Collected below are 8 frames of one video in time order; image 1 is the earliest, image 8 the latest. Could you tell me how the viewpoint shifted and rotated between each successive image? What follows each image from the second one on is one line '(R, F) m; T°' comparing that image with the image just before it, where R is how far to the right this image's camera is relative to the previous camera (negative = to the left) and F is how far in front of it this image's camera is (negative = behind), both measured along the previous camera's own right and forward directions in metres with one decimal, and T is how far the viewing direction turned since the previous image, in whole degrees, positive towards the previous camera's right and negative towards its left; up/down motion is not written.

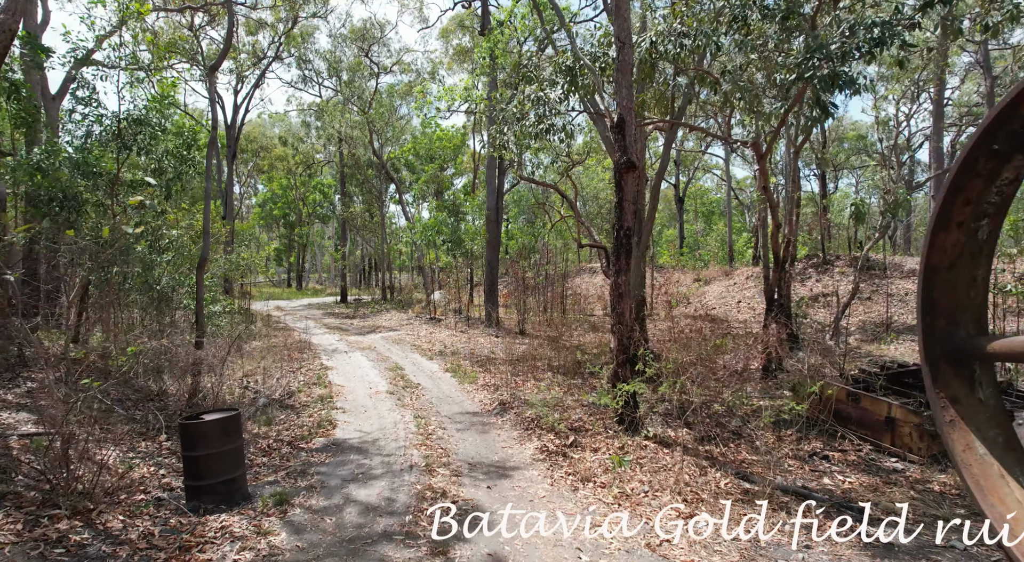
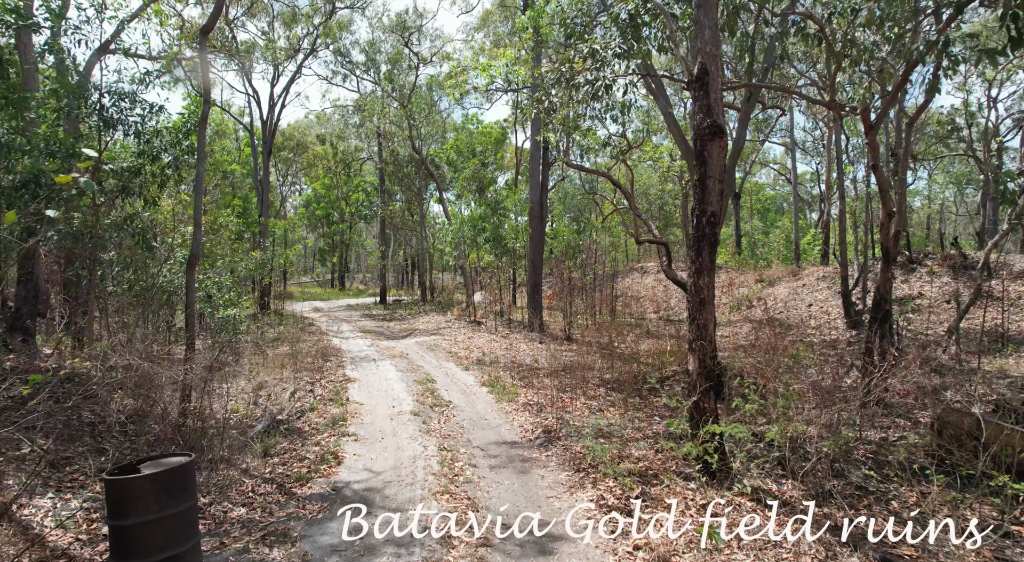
(0.0, +1.4) m; -4°
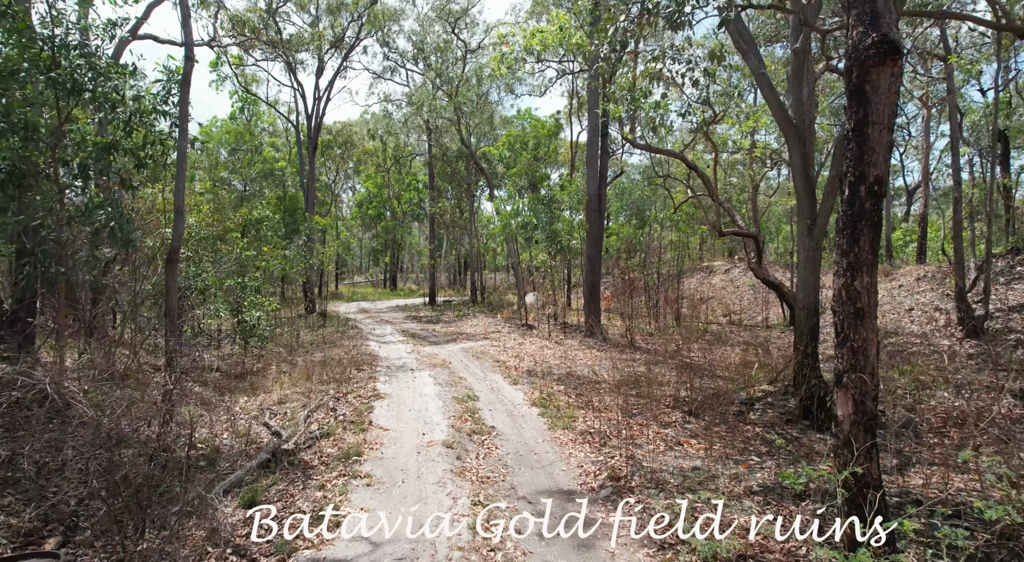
(0.0, +1.5) m; -5°
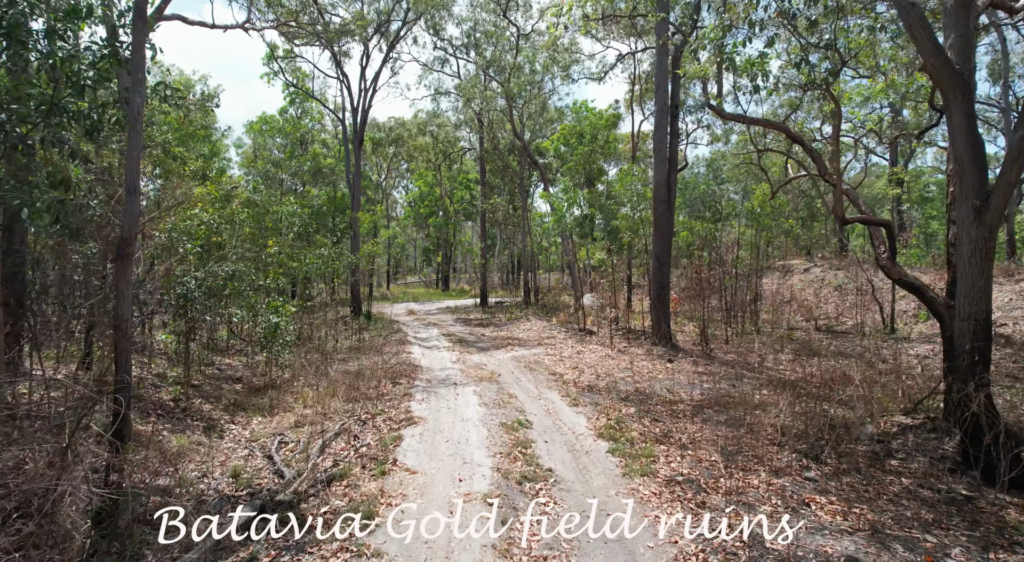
(-0.1, +1.5) m; -5°
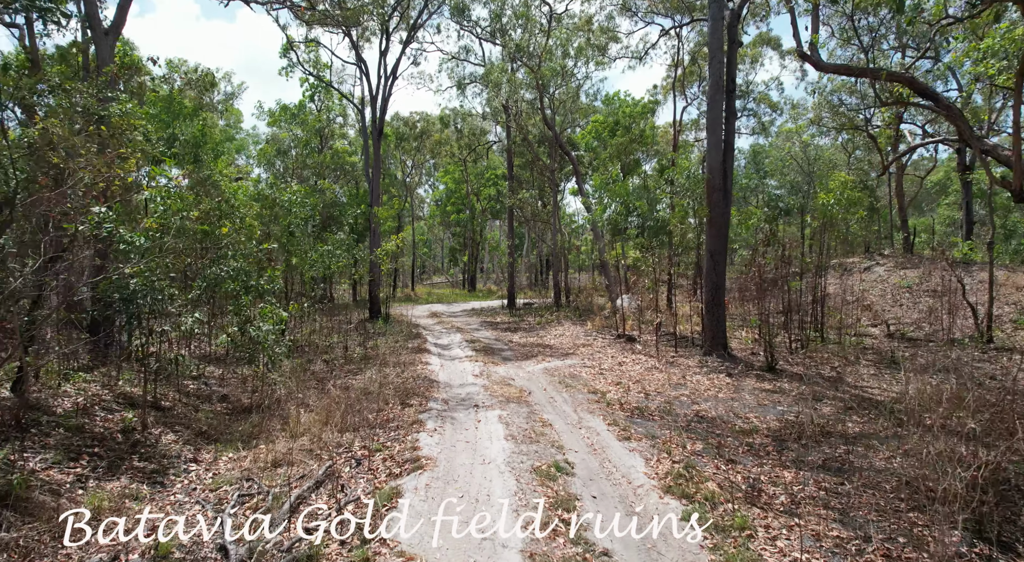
(-0.1, +1.6) m; -3°
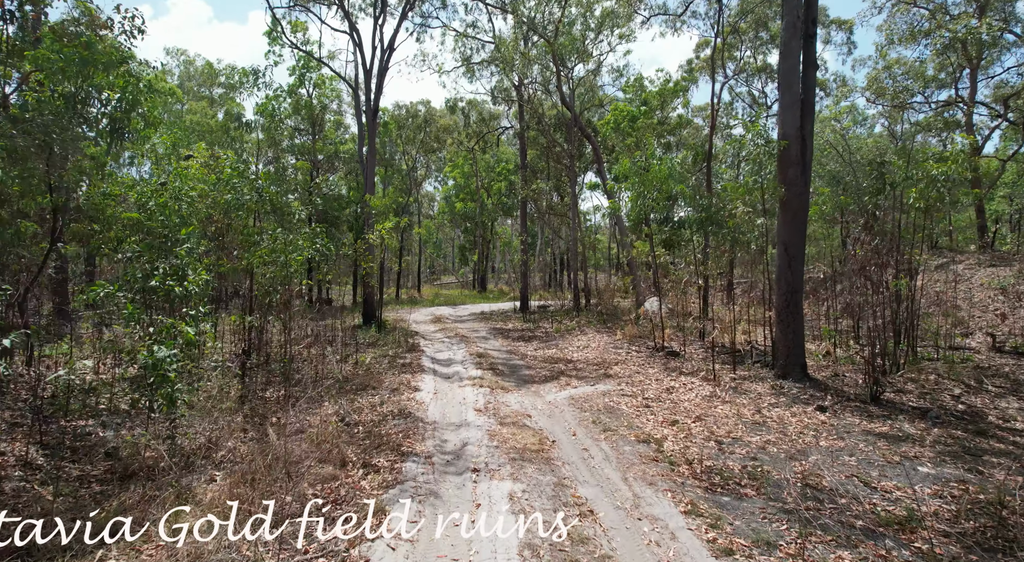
(0.0, +2.6) m; -1°
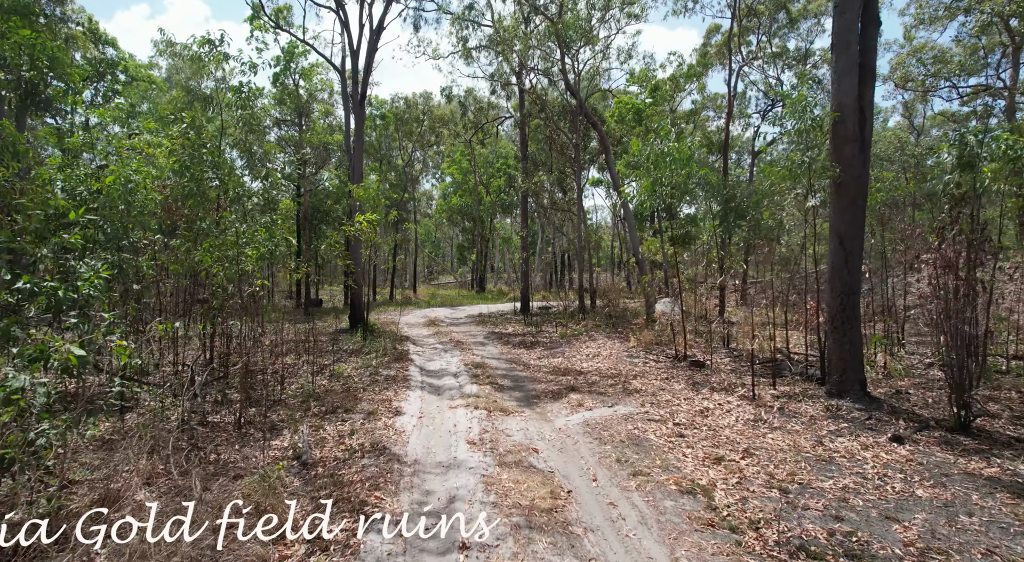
(0.0, +1.5) m; 0°
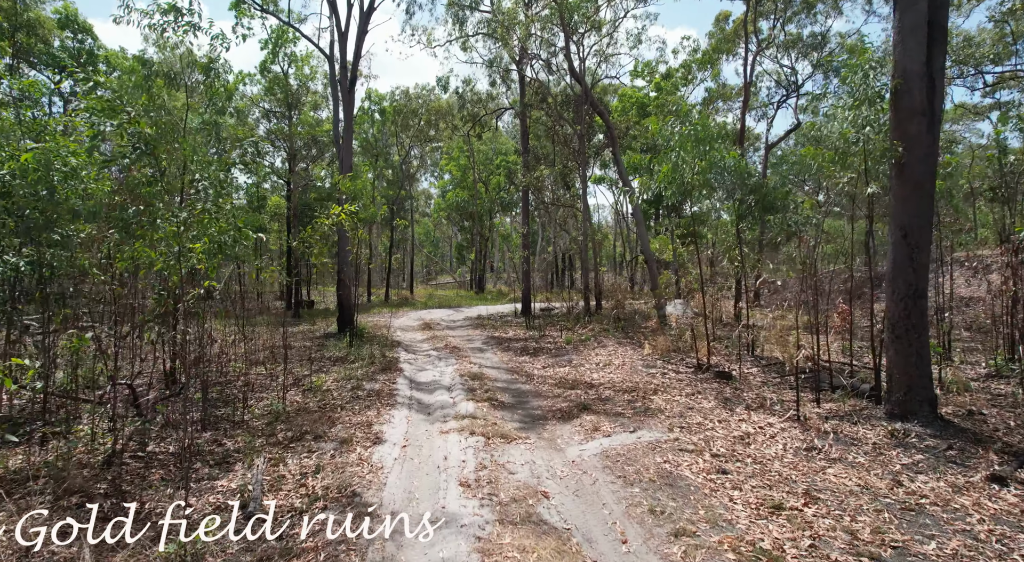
(0.0, +1.2) m; 0°
